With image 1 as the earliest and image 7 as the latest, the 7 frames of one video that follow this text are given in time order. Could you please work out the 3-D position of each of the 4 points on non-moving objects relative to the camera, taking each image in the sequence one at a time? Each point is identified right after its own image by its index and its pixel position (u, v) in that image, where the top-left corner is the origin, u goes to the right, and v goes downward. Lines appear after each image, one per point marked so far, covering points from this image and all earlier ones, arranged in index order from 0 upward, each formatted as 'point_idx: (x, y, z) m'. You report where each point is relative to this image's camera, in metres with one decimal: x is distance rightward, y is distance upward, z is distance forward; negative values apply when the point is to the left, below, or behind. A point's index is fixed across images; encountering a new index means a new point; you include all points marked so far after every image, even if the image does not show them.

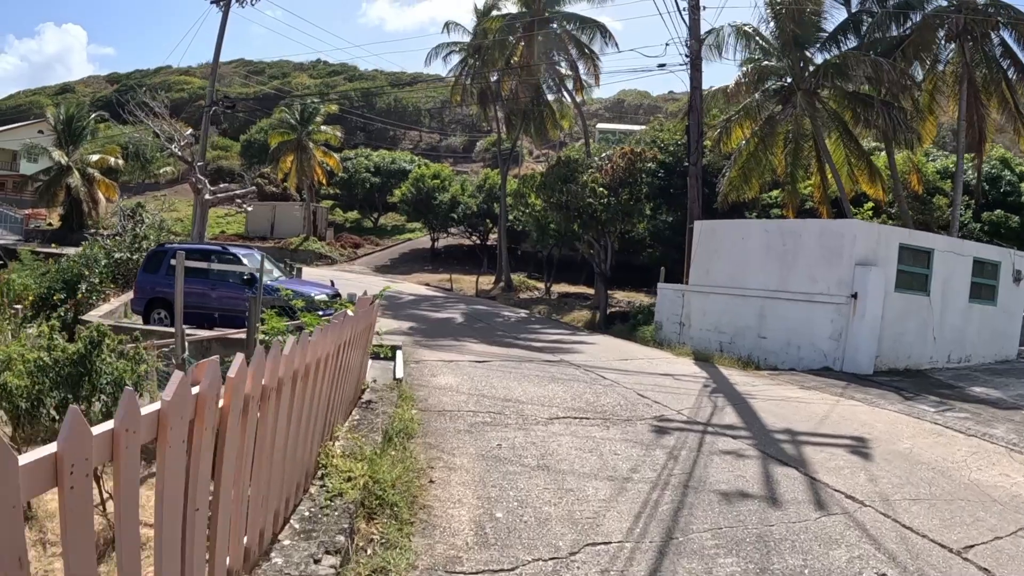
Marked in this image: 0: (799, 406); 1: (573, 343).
0: (+3.1, -1.3, +10.5) m
1: (+1.0, -0.8, +15.2) m
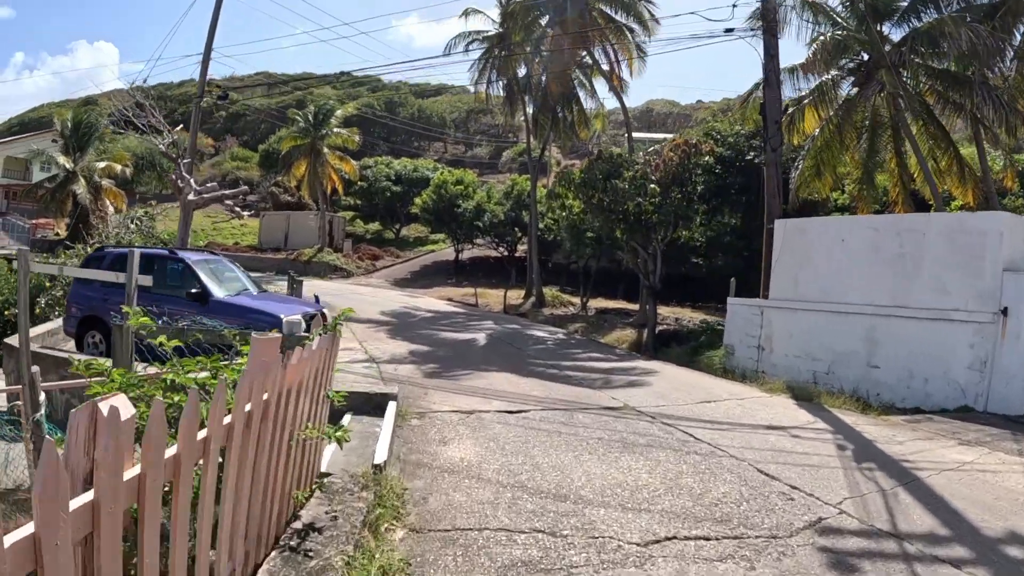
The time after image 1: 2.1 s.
0: (+3.5, -1.4, +7.1) m
1: (+1.5, -1.0, +11.8) m
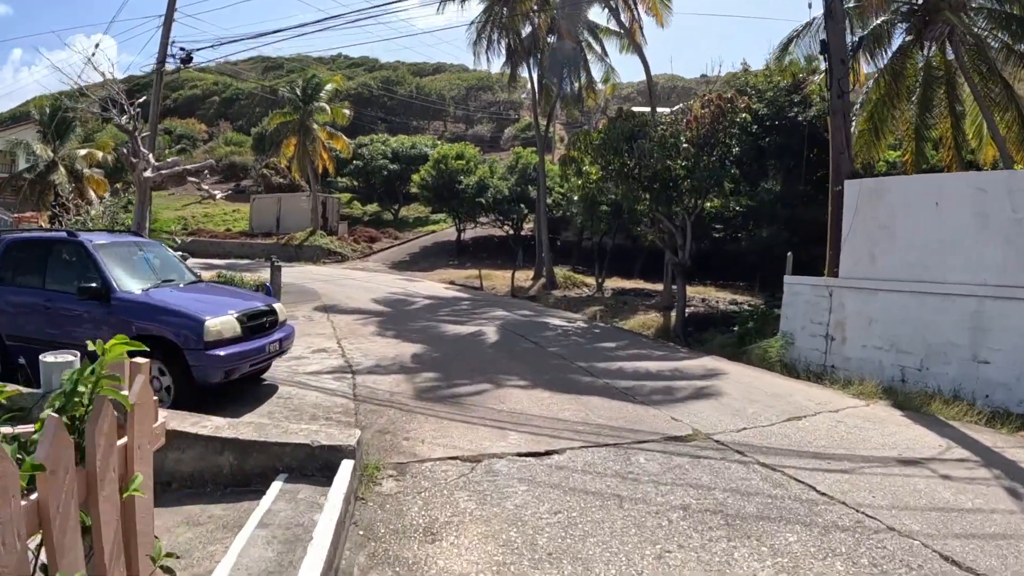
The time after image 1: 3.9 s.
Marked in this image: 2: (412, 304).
0: (+3.6, -1.3, +4.6) m
1: (+1.7, -0.8, +9.3) m
2: (-1.5, -0.2, +14.8) m
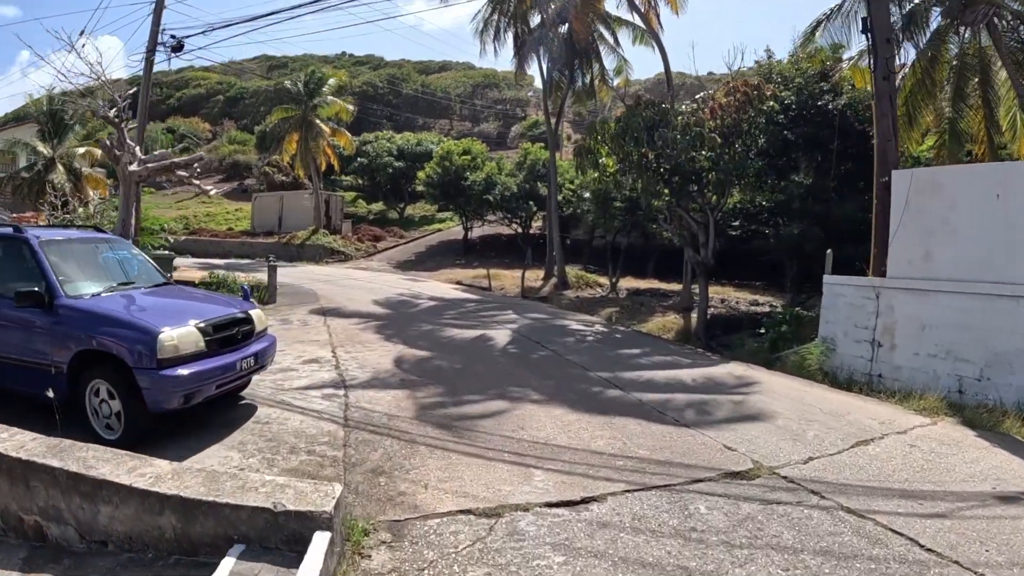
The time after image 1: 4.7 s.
0: (+3.7, -1.3, +3.5) m
1: (+1.8, -0.8, +8.2) m
2: (-1.4, -0.3, +13.8) m
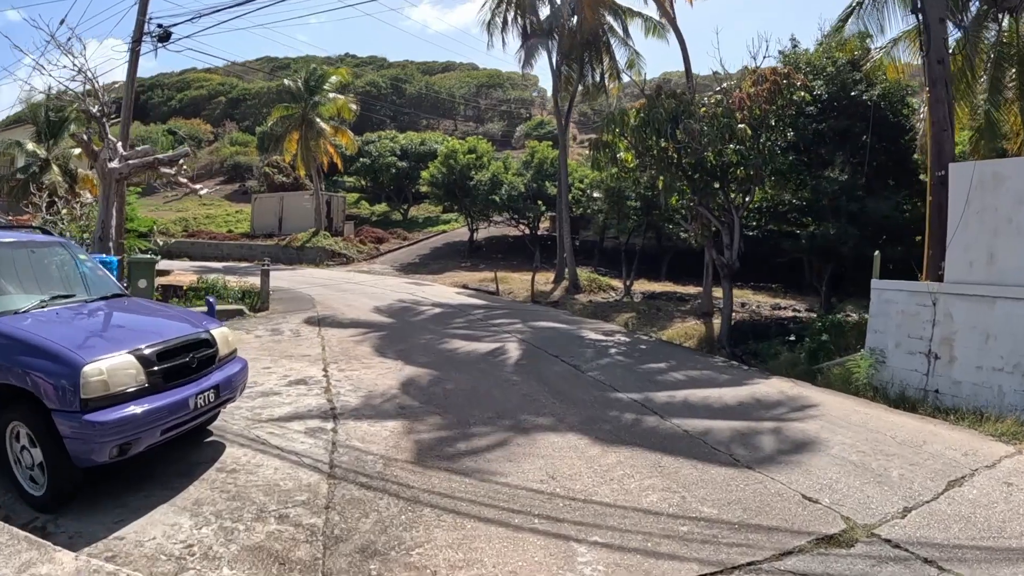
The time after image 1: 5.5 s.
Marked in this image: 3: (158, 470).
0: (+3.9, -1.3, +2.4) m
1: (+2.0, -0.9, +7.1) m
2: (-1.2, -0.3, +12.7) m
3: (-1.6, -0.8, +4.3) m
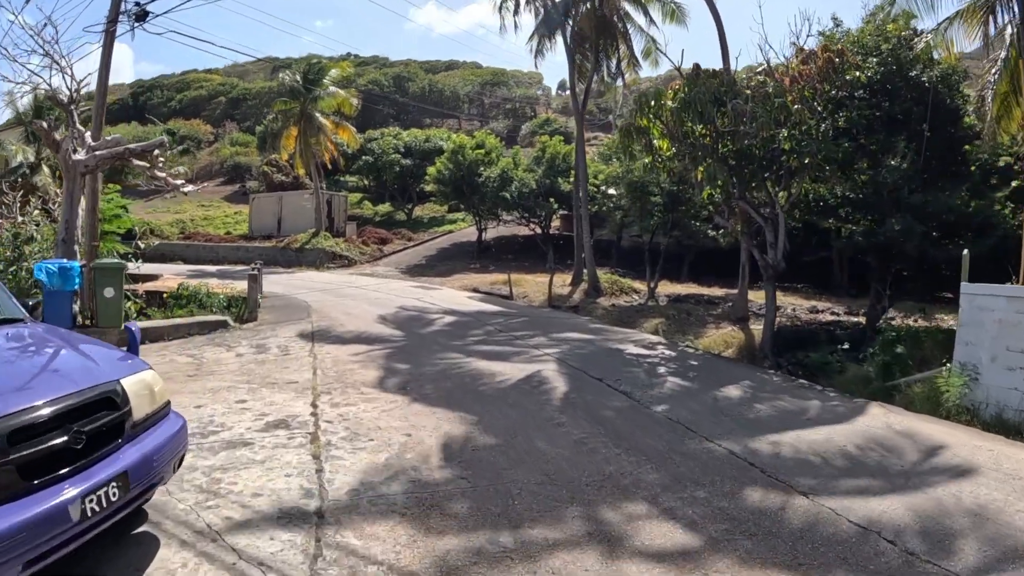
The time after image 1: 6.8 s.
0: (+4.1, -1.4, +0.8) m
1: (+2.2, -0.9, +5.6) m
2: (-0.9, -0.4, +11.1) m
3: (-1.3, -0.9, +2.7) m
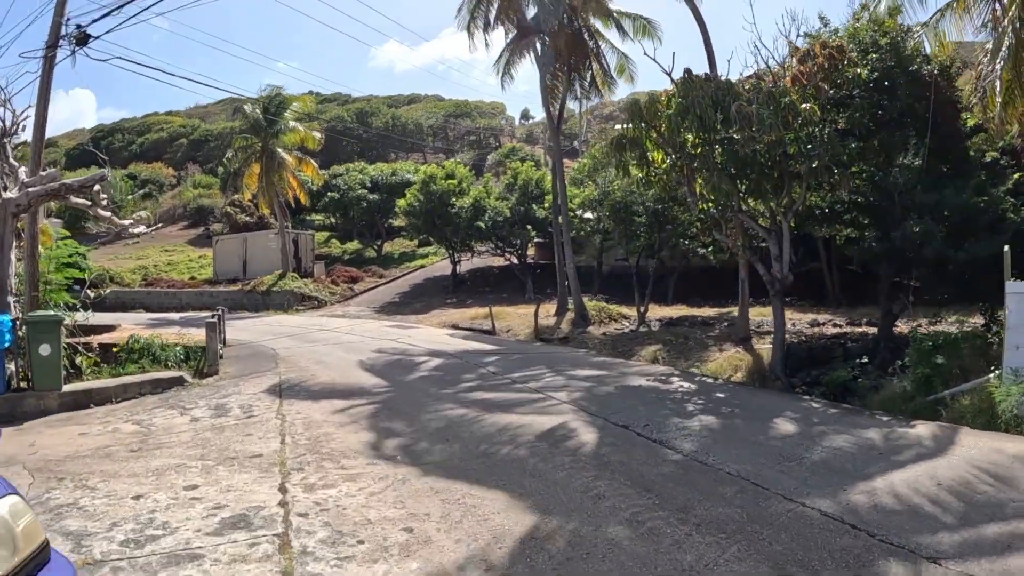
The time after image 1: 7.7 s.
0: (+4.4, -1.2, -0.2) m
1: (+2.3, -1.0, +4.5) m
2: (-1.0, -0.8, +10.0) m
3: (-1.1, -1.0, +1.5) m
